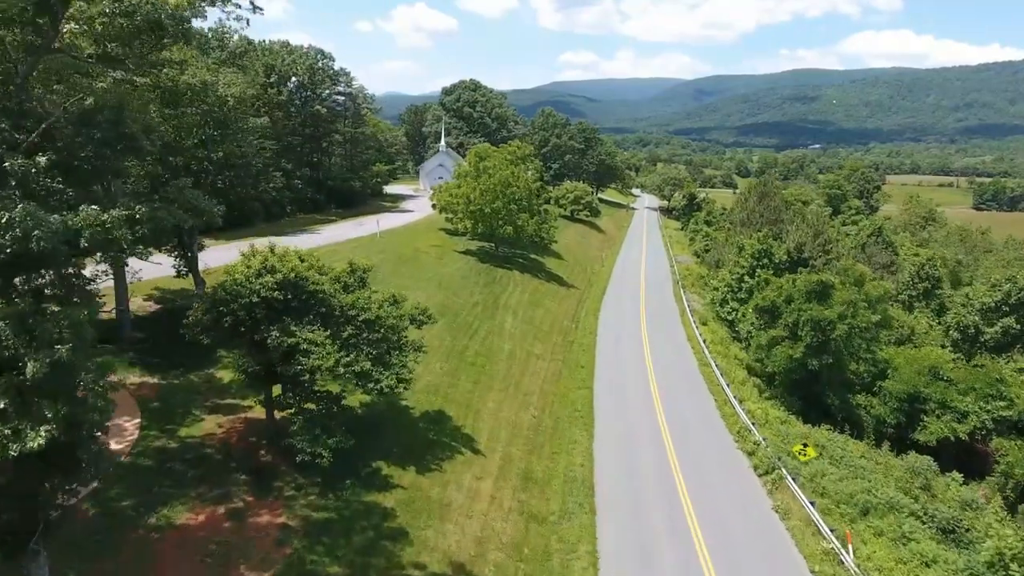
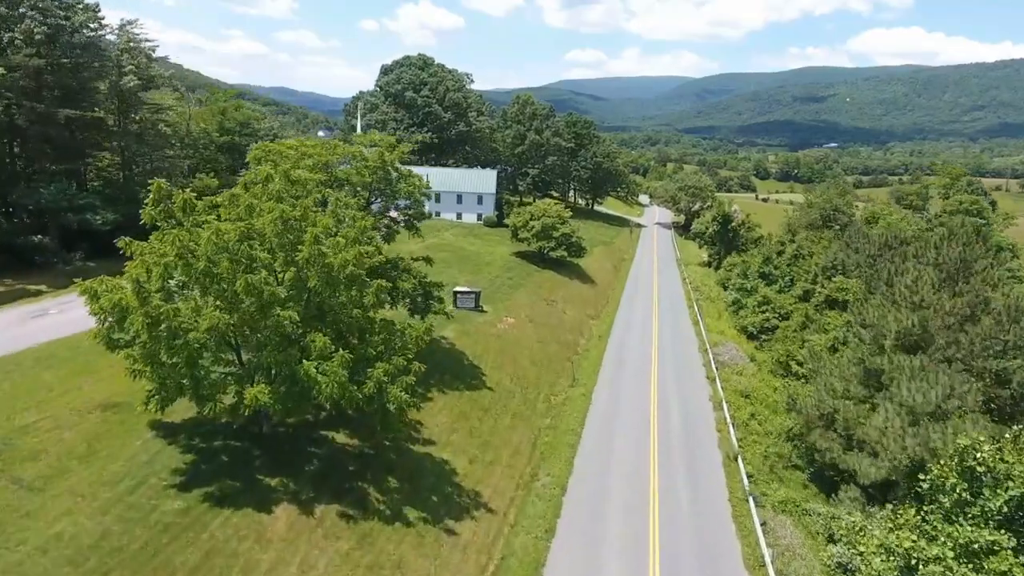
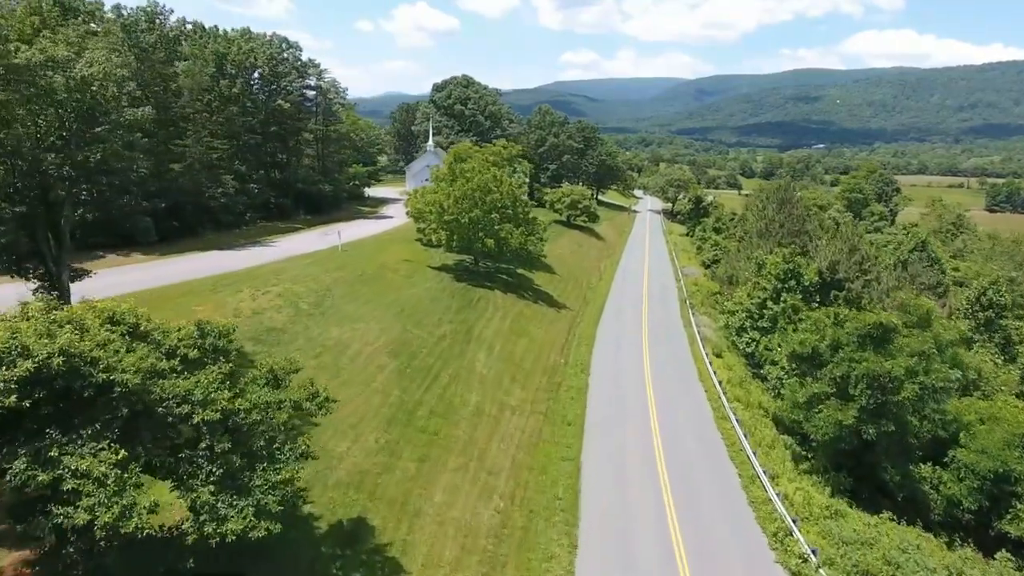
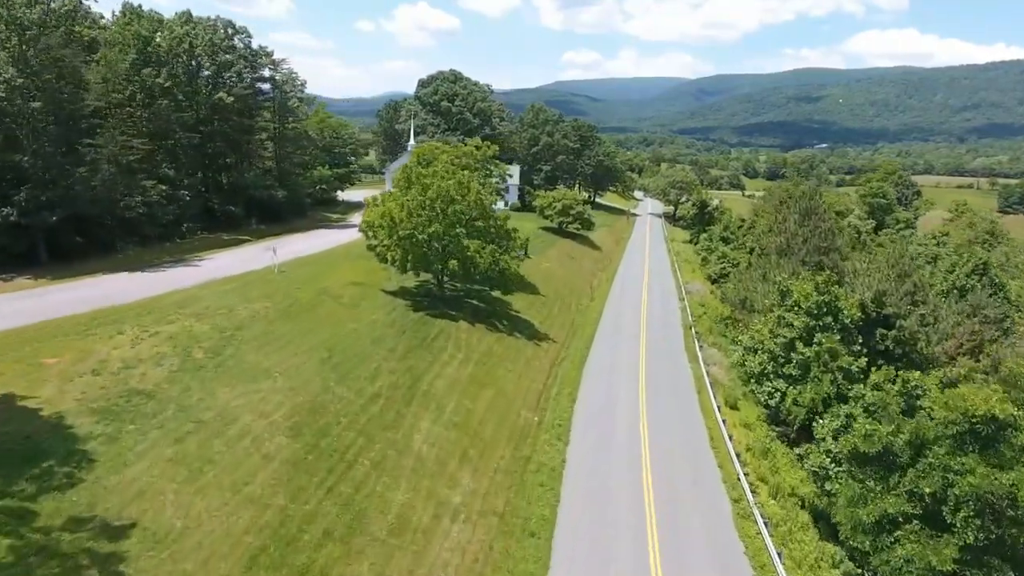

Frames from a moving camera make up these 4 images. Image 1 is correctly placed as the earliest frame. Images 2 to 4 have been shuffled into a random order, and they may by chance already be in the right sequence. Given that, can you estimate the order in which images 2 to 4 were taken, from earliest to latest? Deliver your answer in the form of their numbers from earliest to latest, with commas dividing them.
3, 4, 2
